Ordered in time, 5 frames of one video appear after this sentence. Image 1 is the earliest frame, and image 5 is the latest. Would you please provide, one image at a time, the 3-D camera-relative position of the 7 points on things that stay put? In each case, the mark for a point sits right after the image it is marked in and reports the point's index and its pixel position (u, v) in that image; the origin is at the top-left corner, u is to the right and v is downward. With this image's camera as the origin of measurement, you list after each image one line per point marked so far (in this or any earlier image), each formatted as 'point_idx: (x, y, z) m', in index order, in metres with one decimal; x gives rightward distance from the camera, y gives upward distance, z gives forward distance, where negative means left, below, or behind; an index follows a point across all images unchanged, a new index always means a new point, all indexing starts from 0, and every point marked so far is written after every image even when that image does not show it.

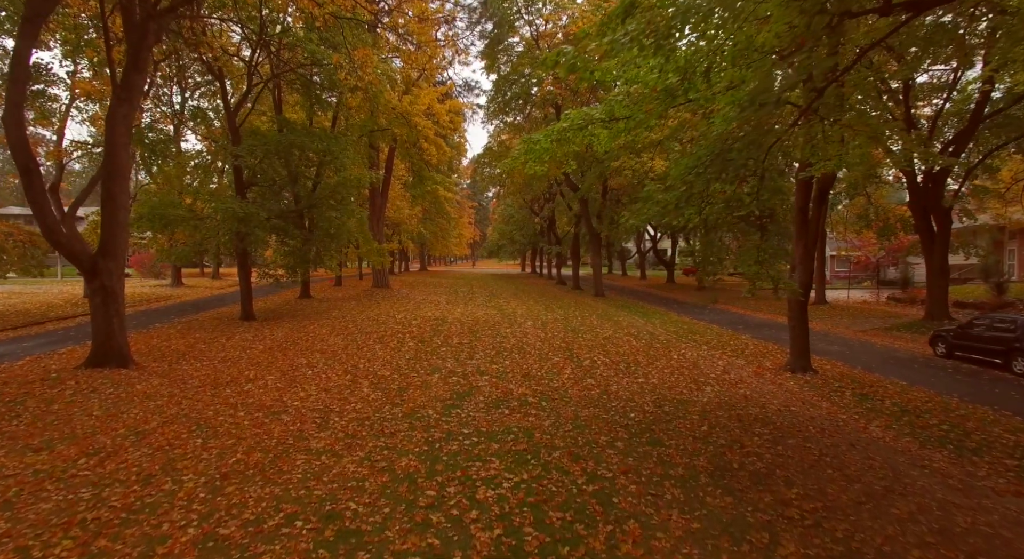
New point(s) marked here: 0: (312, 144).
0: (-6.0, +4.0, +15.2) m
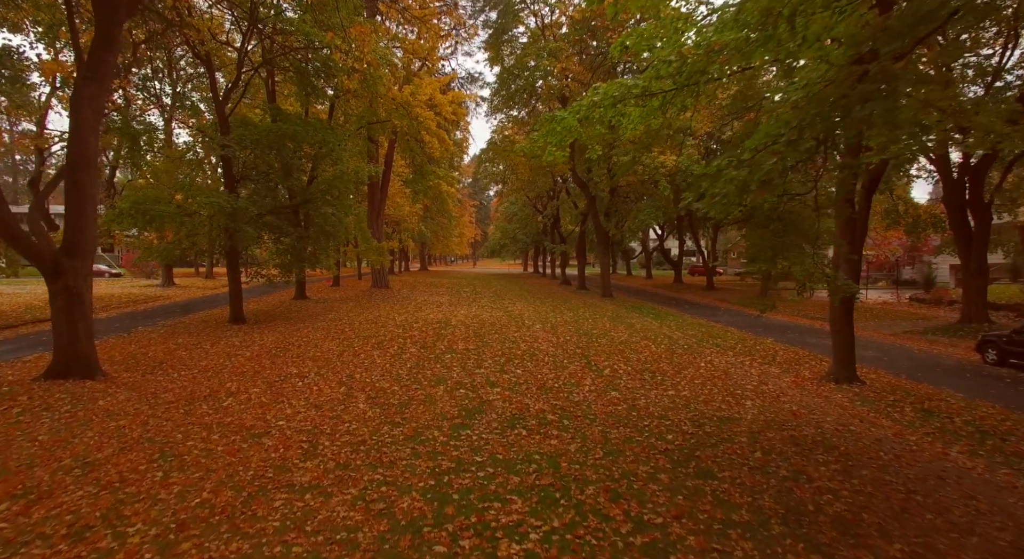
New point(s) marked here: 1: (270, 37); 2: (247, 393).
0: (-5.8, +4.0, +14.3) m
1: (-6.3, +6.4, +13.3) m
2: (-3.8, -1.6, +7.3) m
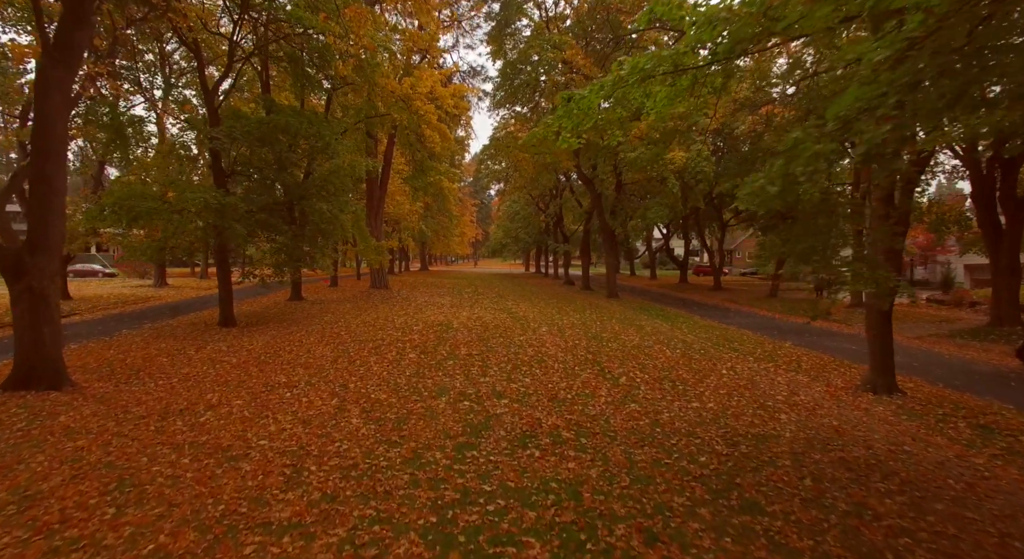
0: (-5.6, +4.0, +13.6) m
1: (-6.2, +6.3, +12.6) m
2: (-3.7, -1.6, +6.6) m
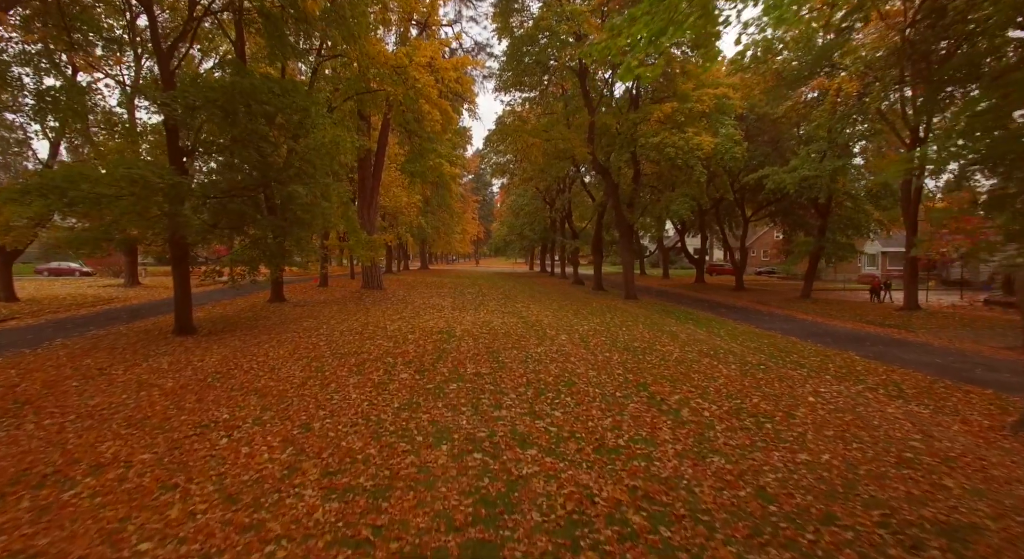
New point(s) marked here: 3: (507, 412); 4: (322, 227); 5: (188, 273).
0: (-5.3, +4.1, +11.5) m
1: (-5.9, +6.4, +10.5) m
2: (-3.4, -1.6, +4.4) m
3: (-0.1, -1.6, +6.2) m
4: (-5.3, +1.5, +14.2) m
5: (-7.8, +0.2, +12.3) m
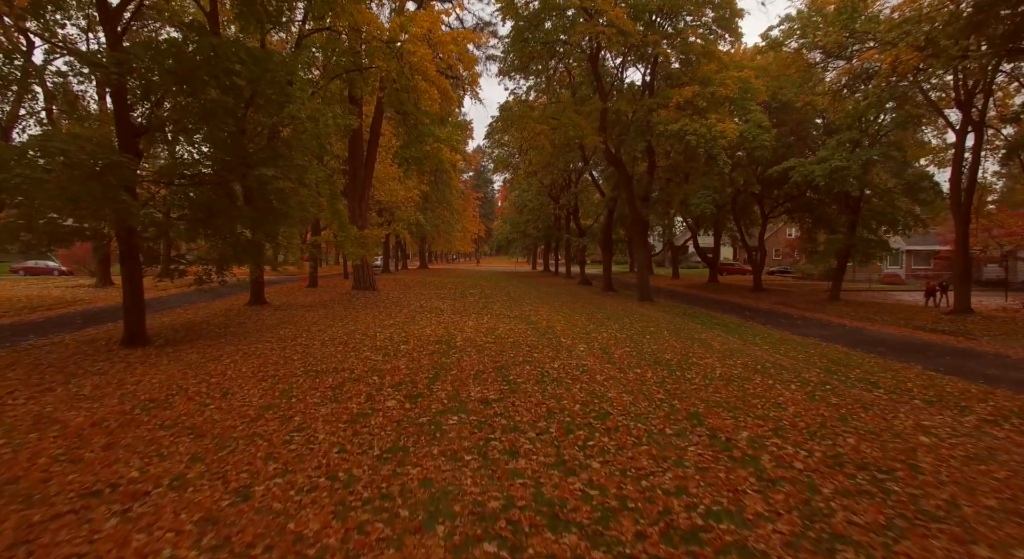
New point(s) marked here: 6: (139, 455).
0: (-5.1, +4.1, +9.8) m
1: (-5.7, +6.4, +8.8) m
2: (-3.2, -1.6, +2.8) m
3: (+0.1, -1.6, +4.5) m
4: (-5.1, +1.5, +12.5) m
5: (-7.6, +0.2, +10.6) m
6: (-3.3, -1.5, +4.5) m
